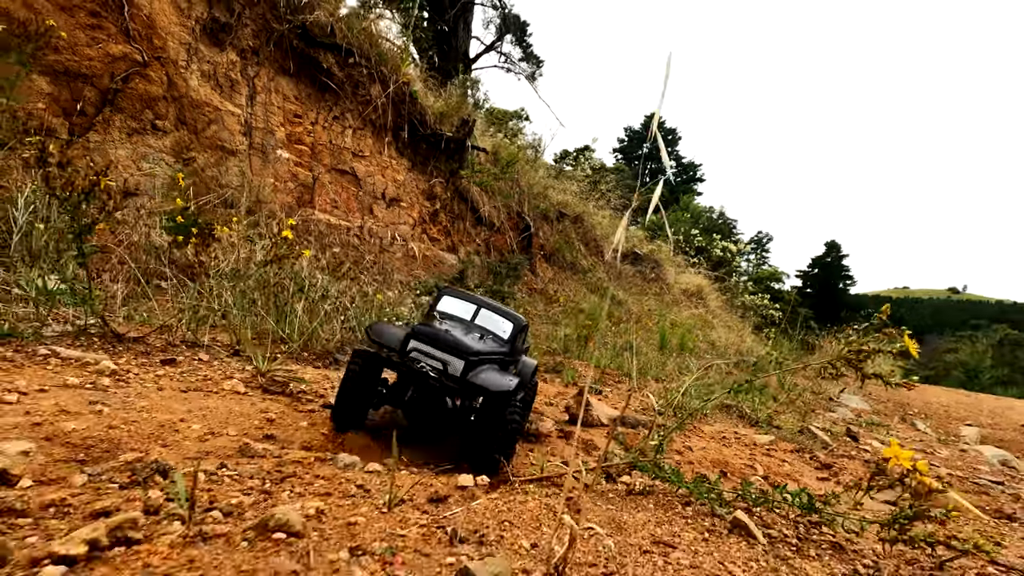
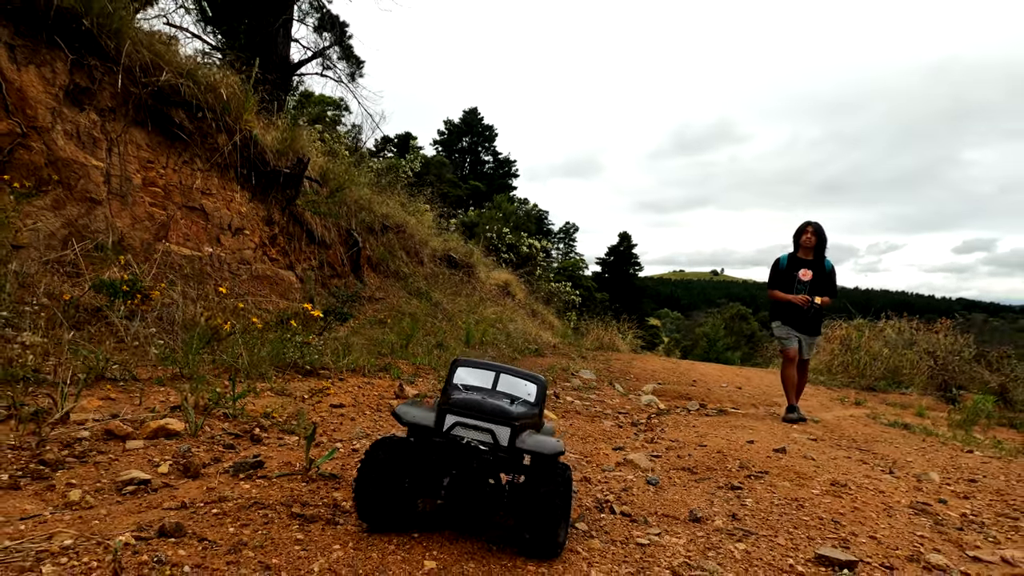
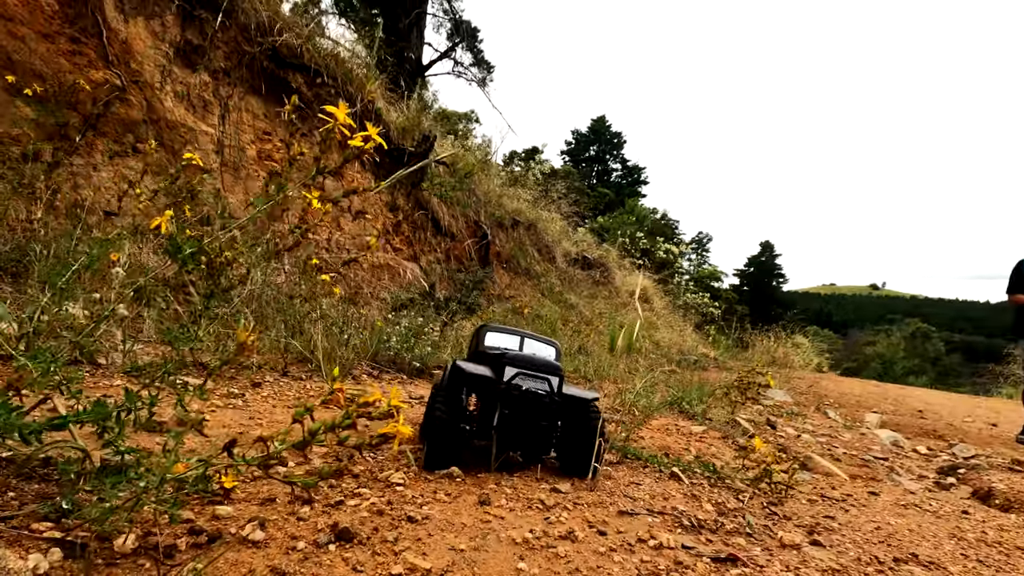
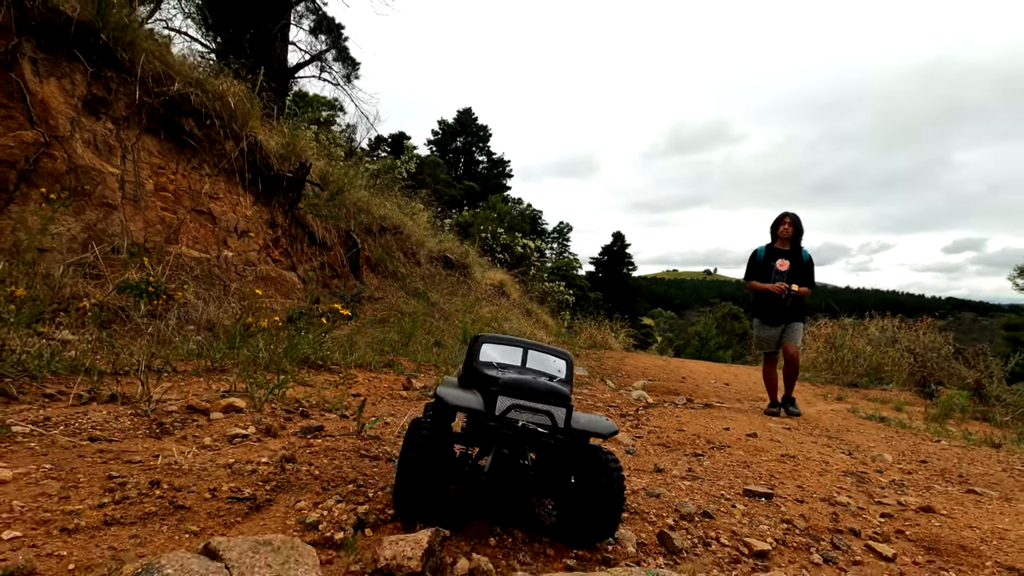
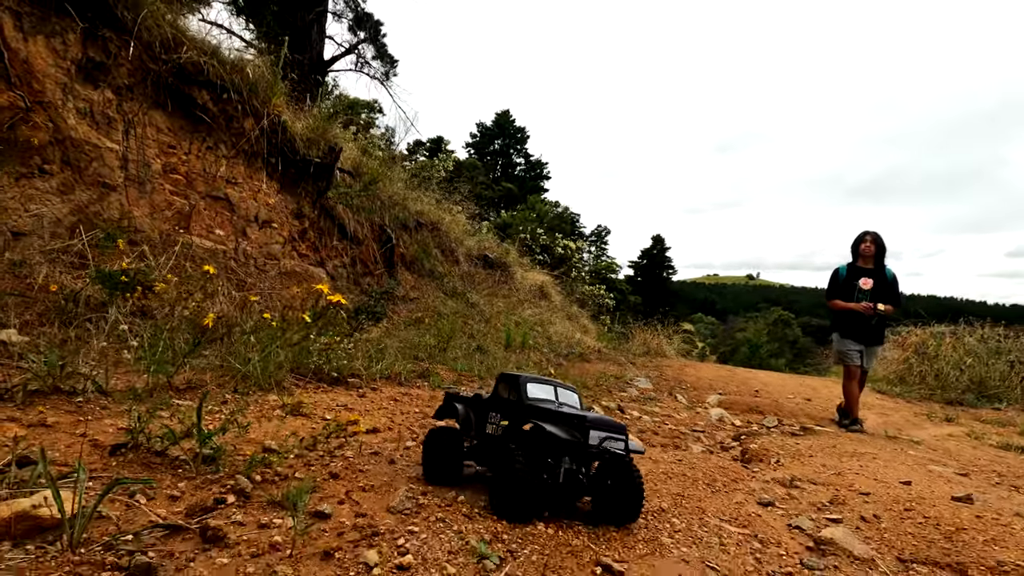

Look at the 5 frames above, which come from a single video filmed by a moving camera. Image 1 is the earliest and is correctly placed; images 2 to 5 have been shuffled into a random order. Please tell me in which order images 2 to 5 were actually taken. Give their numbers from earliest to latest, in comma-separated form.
3, 5, 2, 4
